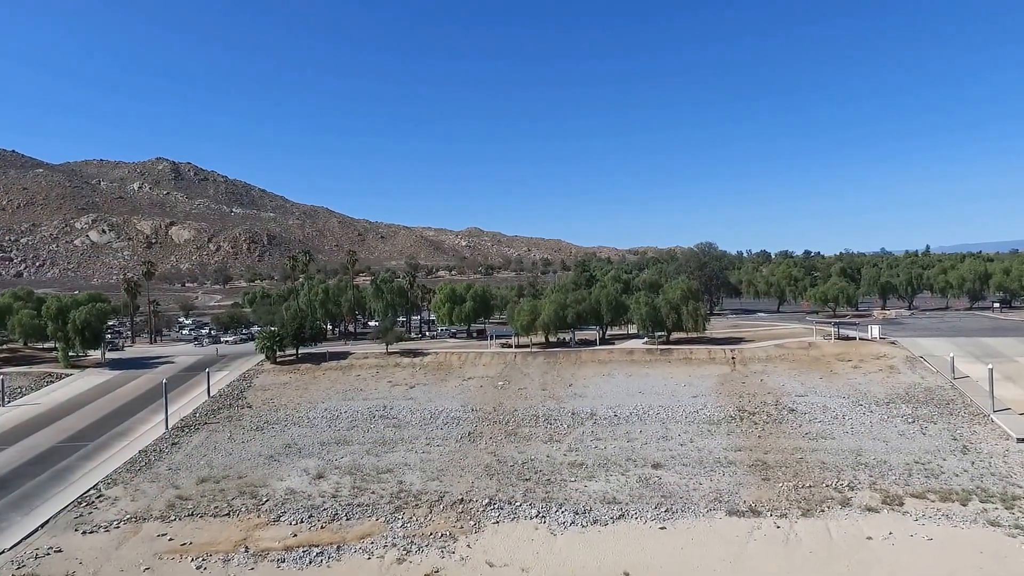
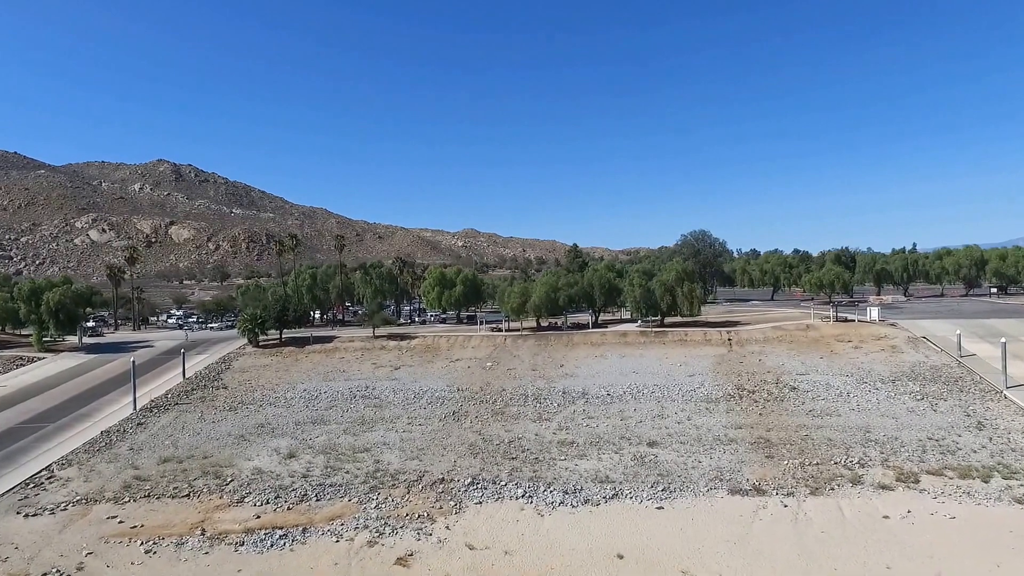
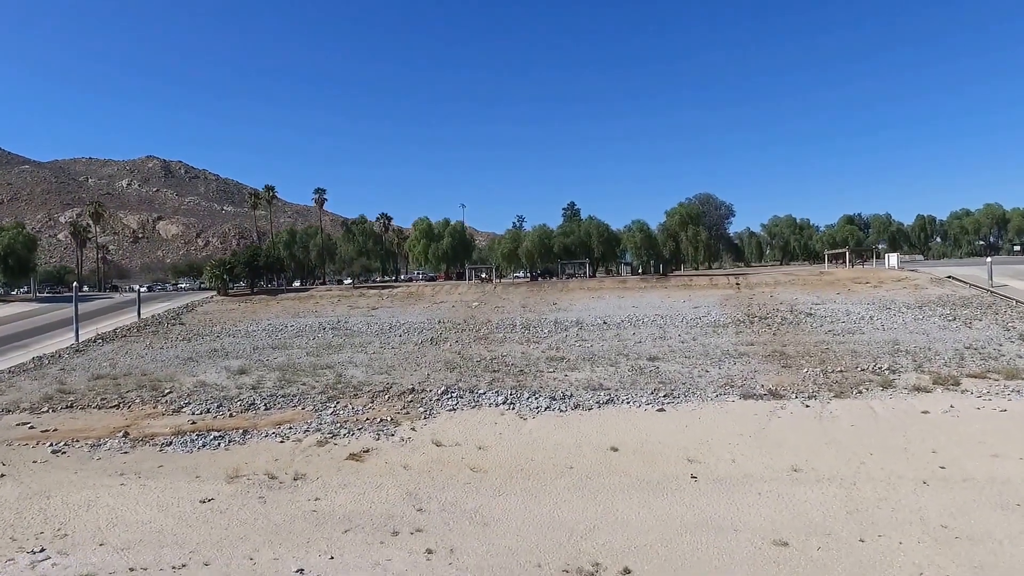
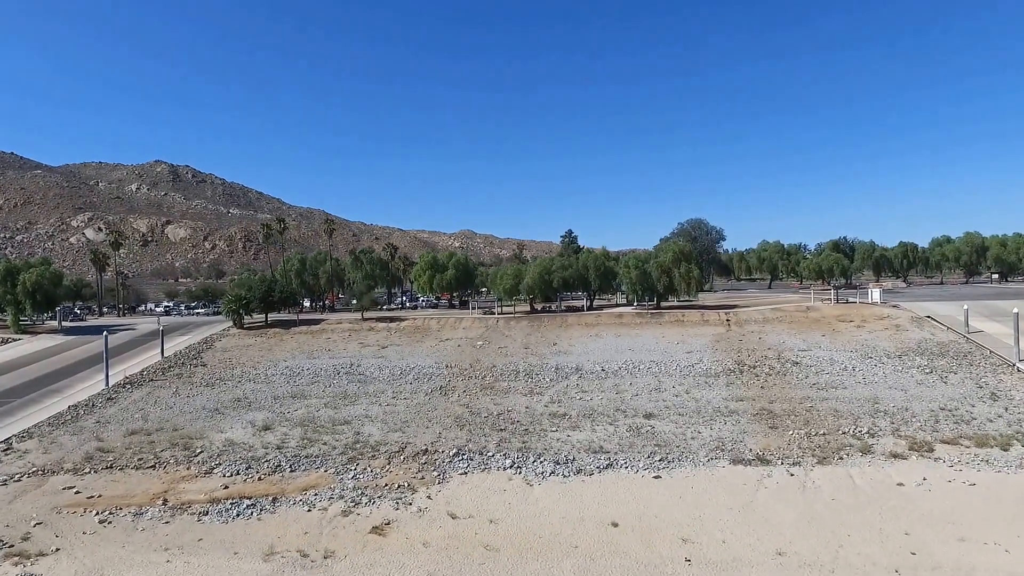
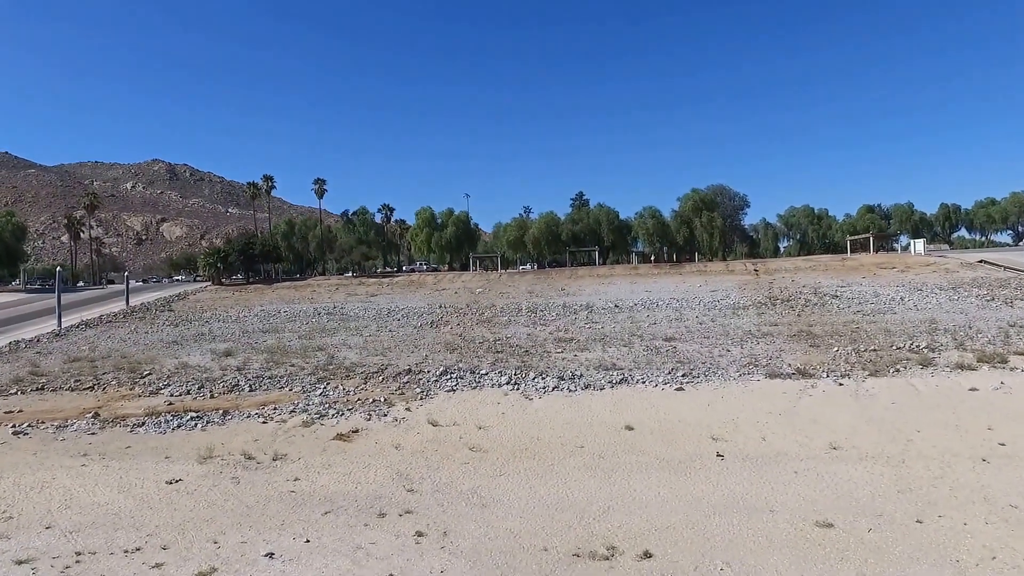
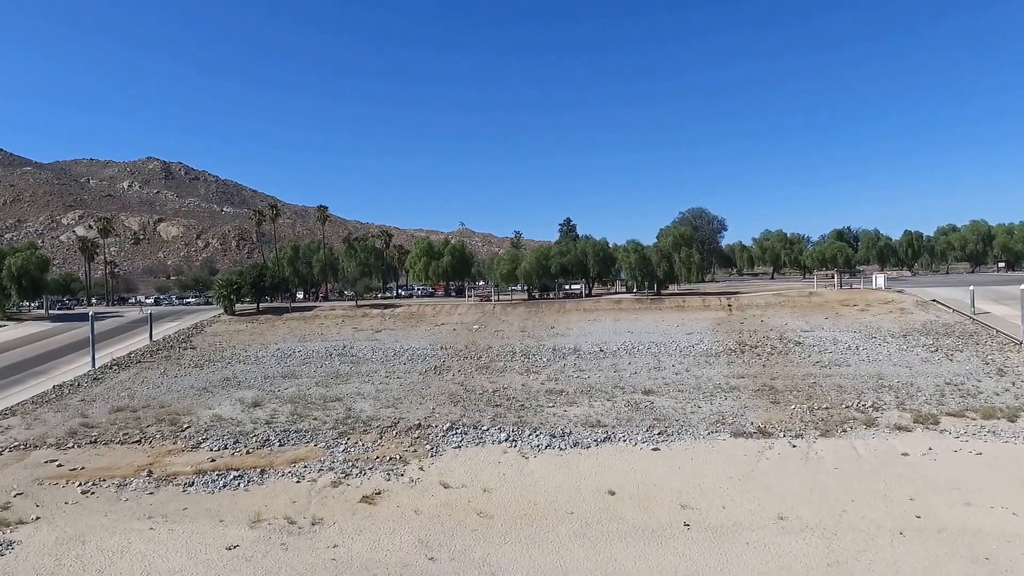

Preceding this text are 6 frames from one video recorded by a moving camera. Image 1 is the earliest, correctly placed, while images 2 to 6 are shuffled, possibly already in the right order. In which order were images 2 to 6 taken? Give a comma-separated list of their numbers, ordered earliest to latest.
2, 4, 6, 3, 5
